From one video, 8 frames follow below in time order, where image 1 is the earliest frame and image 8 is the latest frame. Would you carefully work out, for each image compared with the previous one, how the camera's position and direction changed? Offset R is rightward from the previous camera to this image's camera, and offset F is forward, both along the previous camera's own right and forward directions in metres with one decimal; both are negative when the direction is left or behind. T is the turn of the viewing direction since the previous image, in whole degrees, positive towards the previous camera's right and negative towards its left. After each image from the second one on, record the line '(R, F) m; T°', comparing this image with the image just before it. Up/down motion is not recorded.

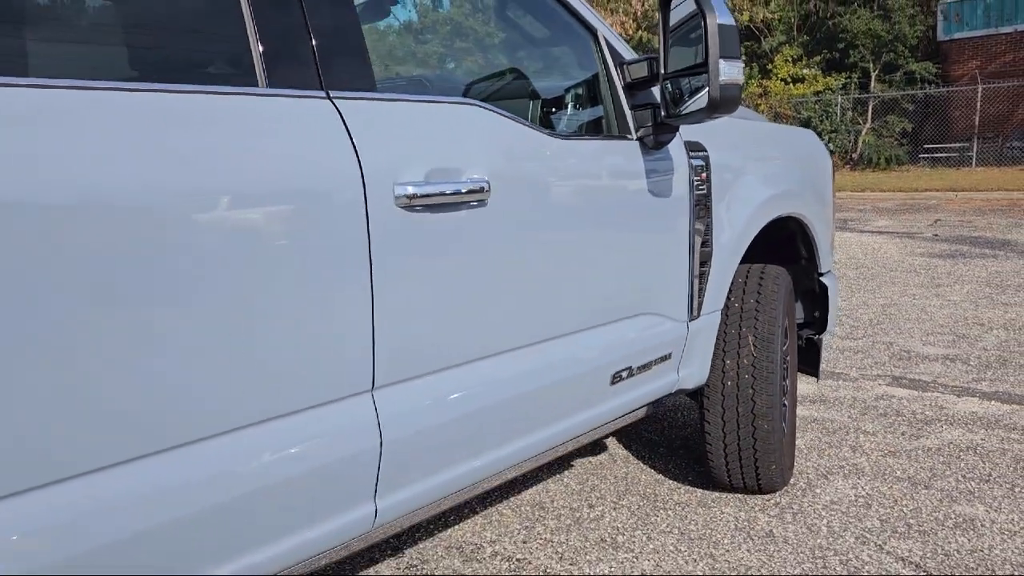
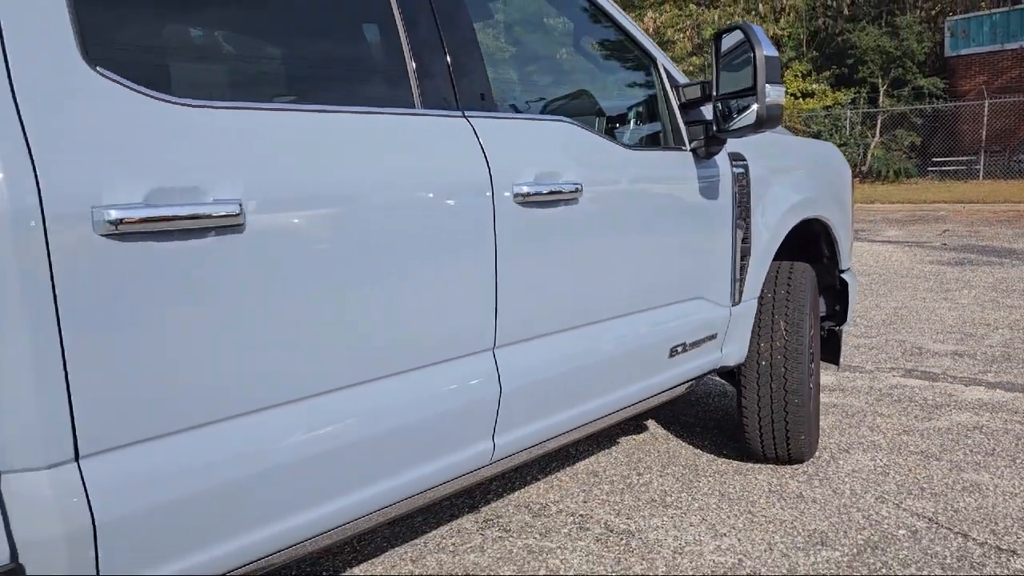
(-0.2, -0.4) m; 0°
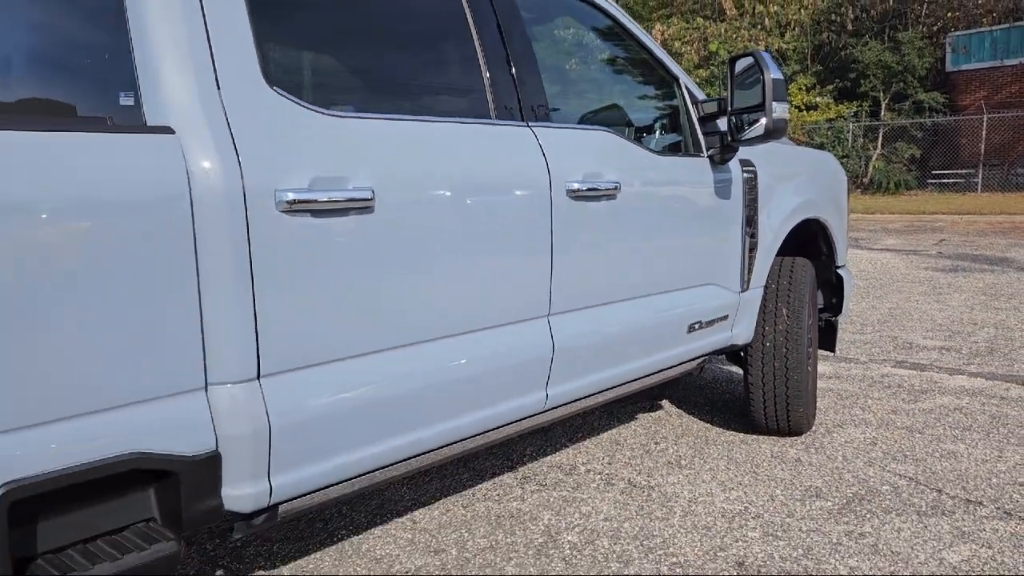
(-0.2, -0.5) m; 0°
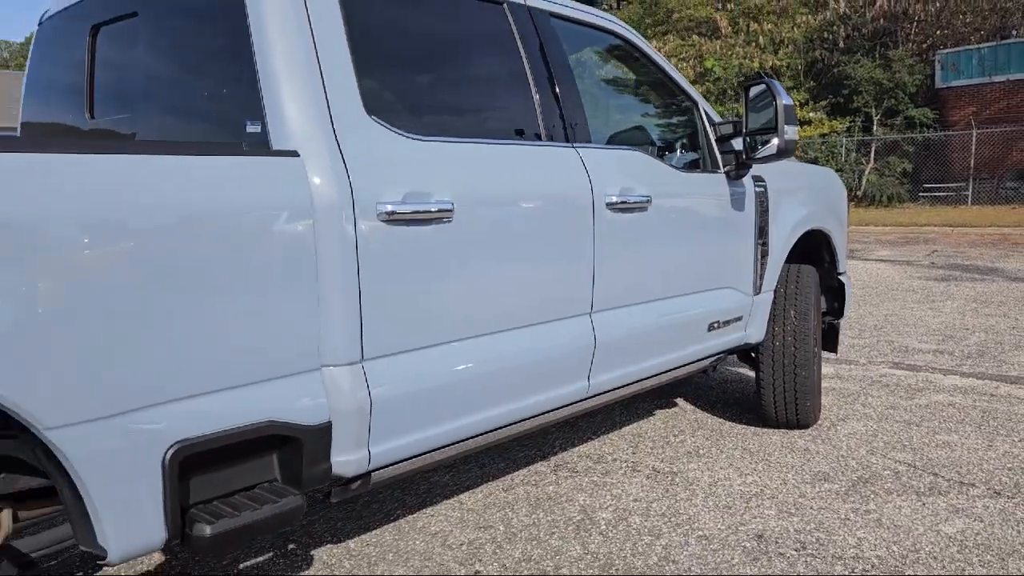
(-0.2, -0.3) m; 0°
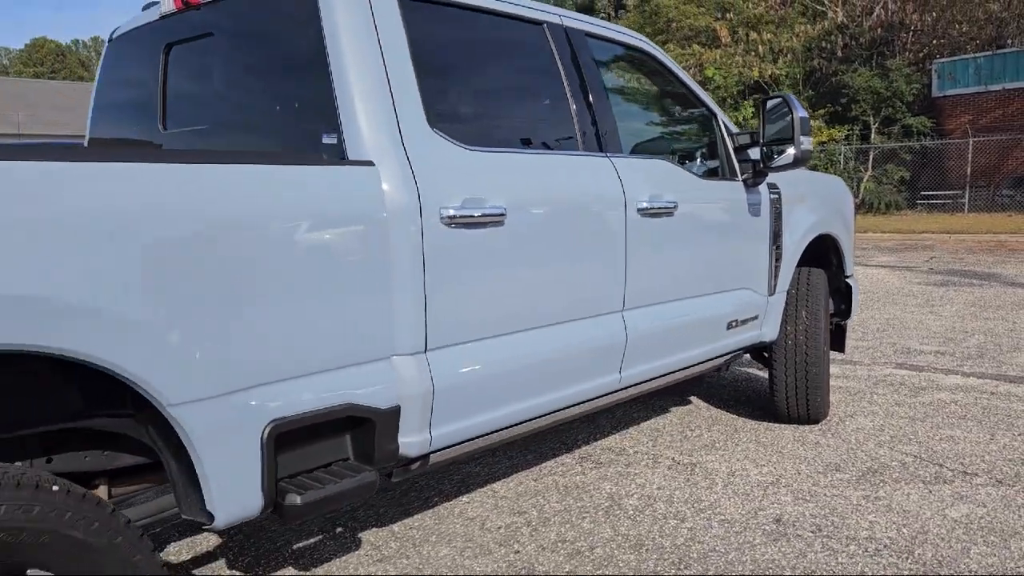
(-0.2, -0.2) m; 0°
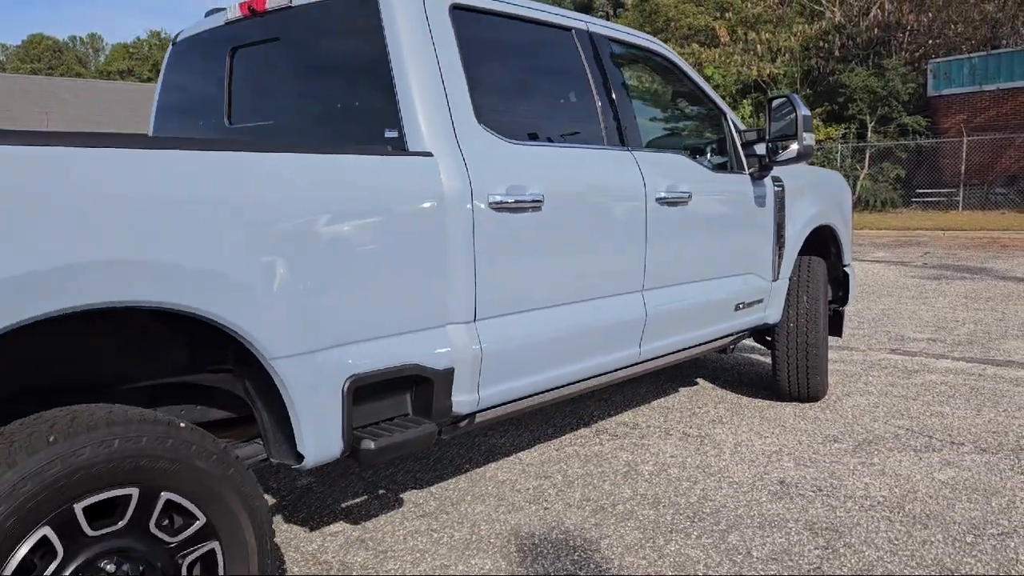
(-0.1, -0.3) m; 0°
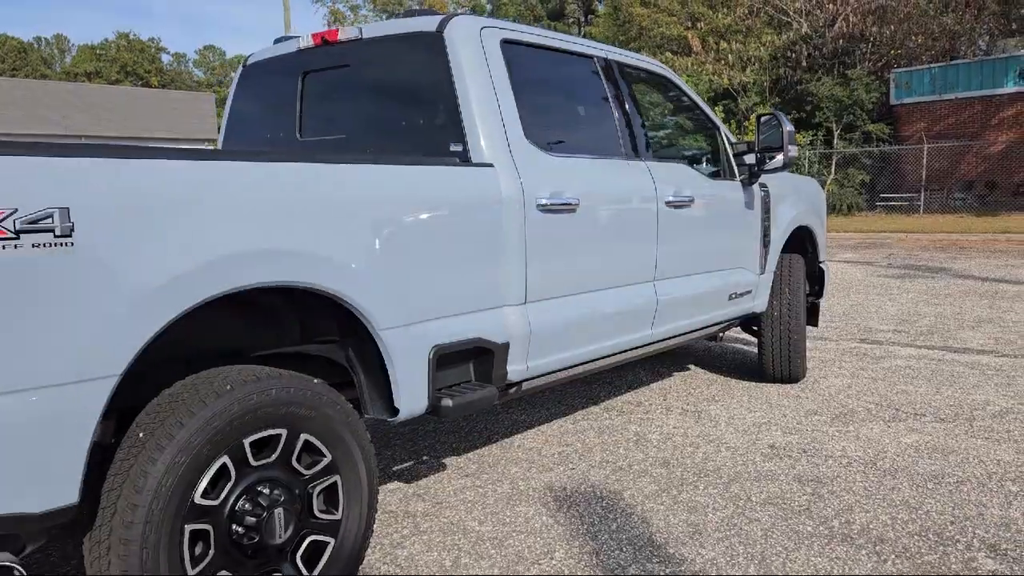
(-0.3, -0.5) m; +2°
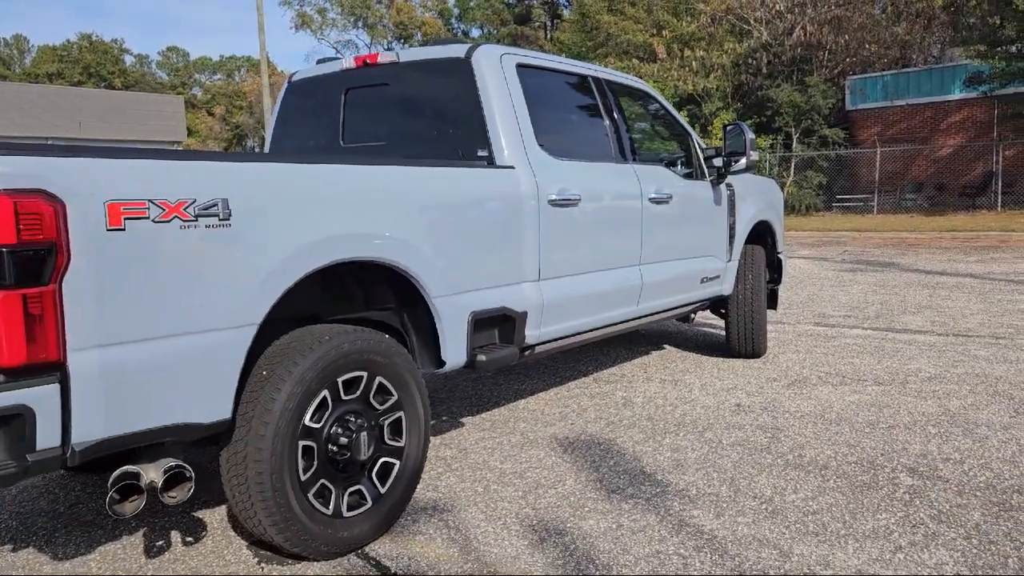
(-0.2, -0.7) m; +2°
